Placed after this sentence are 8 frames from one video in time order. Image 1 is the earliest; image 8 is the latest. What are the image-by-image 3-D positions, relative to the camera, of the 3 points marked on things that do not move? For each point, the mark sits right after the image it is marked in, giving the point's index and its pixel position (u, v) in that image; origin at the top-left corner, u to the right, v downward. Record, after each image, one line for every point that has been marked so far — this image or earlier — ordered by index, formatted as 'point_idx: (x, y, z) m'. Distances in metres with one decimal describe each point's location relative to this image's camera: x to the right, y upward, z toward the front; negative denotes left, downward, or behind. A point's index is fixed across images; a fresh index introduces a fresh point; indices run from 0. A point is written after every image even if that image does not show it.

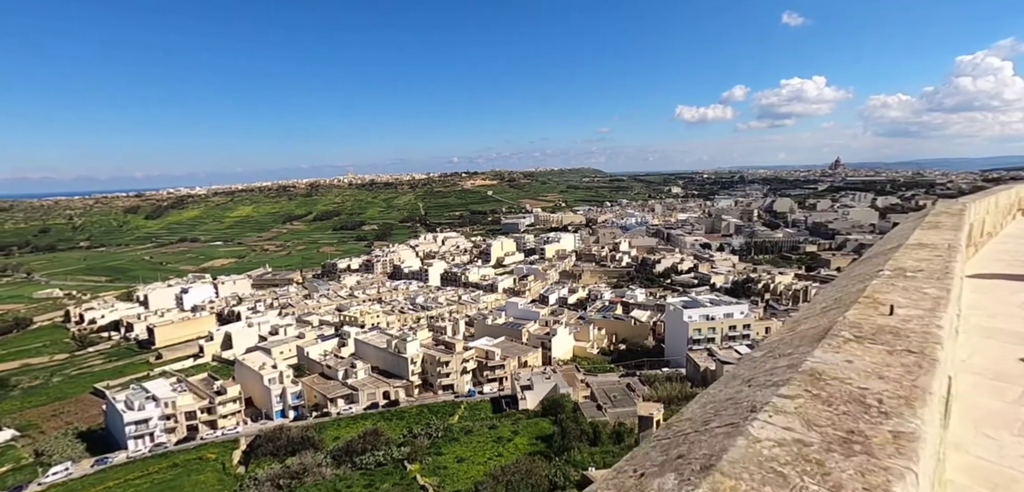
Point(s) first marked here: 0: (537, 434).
0: (+0.8, -5.8, +16.2) m
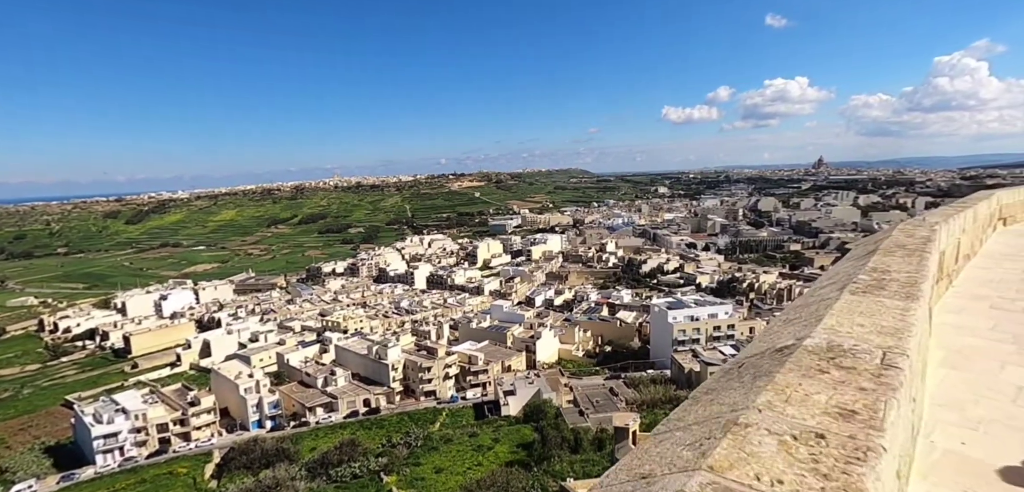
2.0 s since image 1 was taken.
0: (+0.2, -5.9, +15.9) m
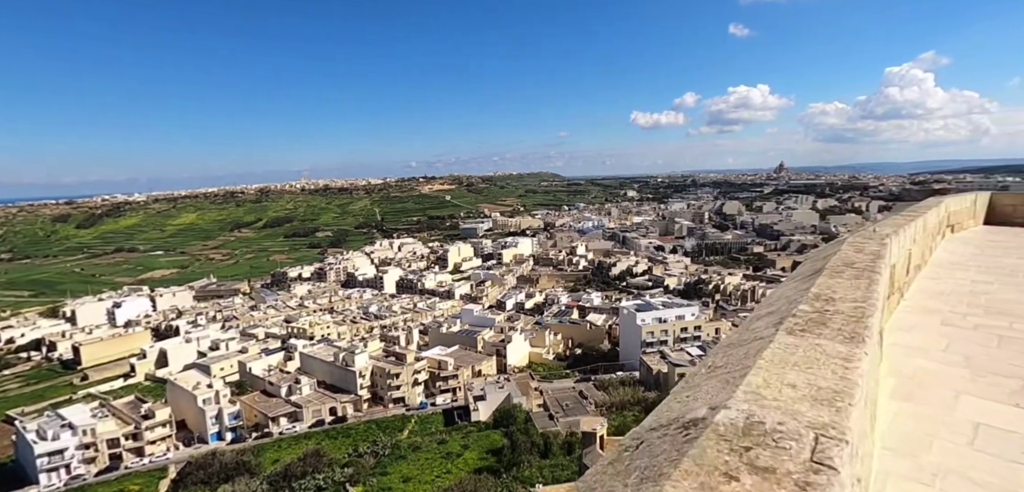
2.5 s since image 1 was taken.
0: (-0.7, -6.1, +15.7) m
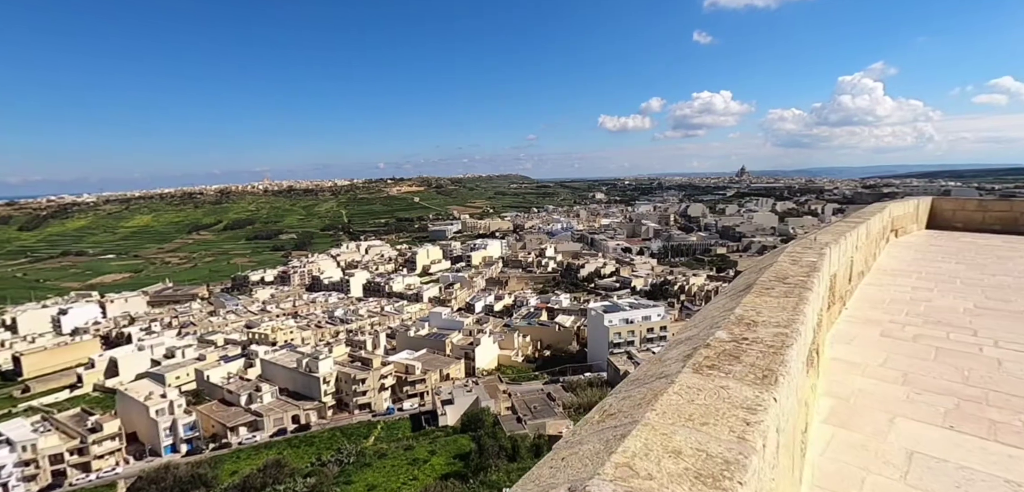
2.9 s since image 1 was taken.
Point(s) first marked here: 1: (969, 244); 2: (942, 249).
0: (-1.7, -6.1, +15.5) m
1: (+3.1, 0.0, +3.5) m
2: (+2.7, 0.0, +3.3) m
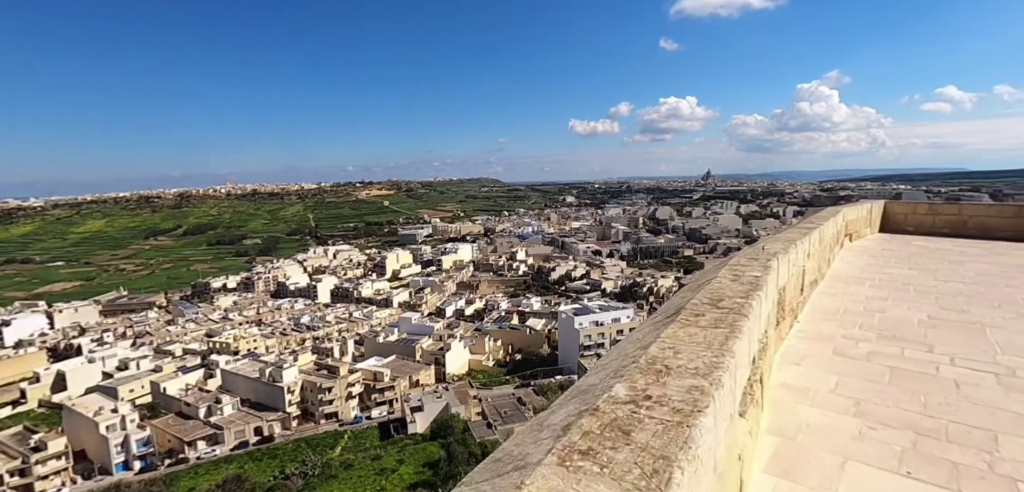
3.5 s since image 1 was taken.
0: (-2.6, -6.3, +15.2) m
1: (+2.8, 0.0, +3.5) m
2: (+2.5, -0.1, +3.4) m
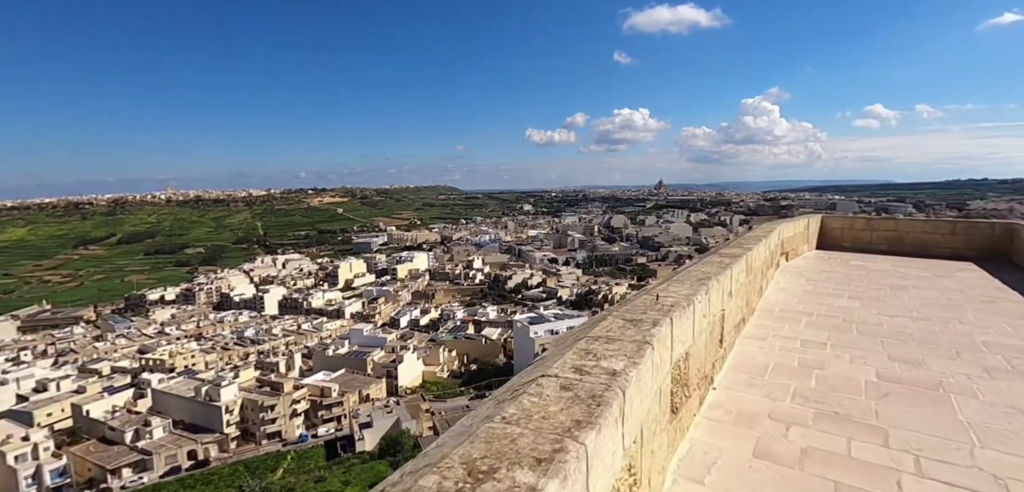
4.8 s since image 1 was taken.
0: (-4.0, -6.6, +14.5) m
1: (+2.3, -0.2, +3.4) m
2: (+2.0, -0.2, +3.2) m
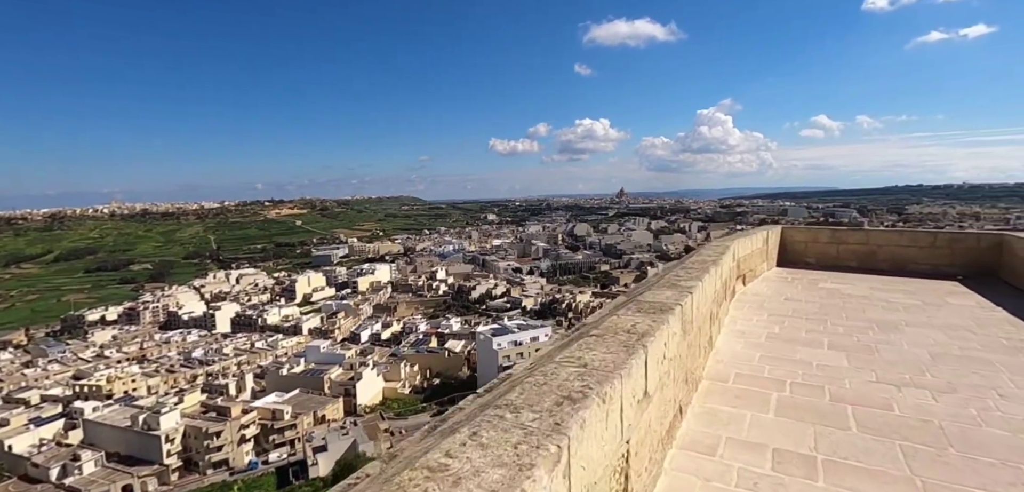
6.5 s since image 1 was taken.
0: (-5.1, -7.1, +13.6) m
1: (+1.9, -0.3, +3.1) m
2: (+1.6, -0.3, +2.8) m
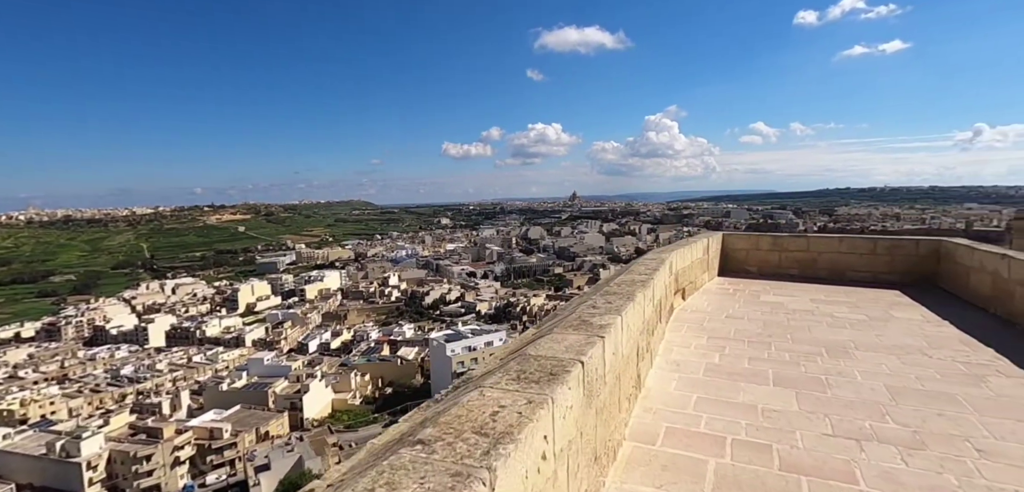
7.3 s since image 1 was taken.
0: (-6.3, -7.3, +12.8) m
1: (+1.5, -0.3, +2.9) m
2: (+1.2, -0.4, +2.7) m
